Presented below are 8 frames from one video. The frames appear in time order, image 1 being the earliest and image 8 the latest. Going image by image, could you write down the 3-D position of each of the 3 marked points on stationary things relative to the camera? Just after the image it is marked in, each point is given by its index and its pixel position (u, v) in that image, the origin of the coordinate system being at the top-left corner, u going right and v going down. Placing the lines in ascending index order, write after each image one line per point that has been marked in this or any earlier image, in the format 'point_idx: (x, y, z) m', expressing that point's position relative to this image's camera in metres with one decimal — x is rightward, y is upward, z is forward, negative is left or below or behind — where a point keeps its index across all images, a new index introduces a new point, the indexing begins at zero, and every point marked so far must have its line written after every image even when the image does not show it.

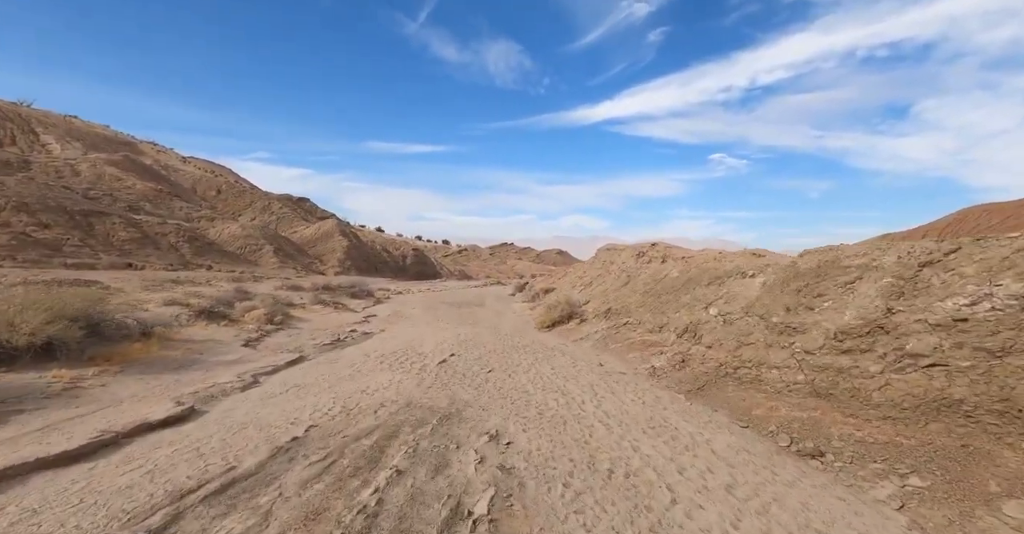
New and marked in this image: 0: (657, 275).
0: (+5.4, -0.3, +15.1) m
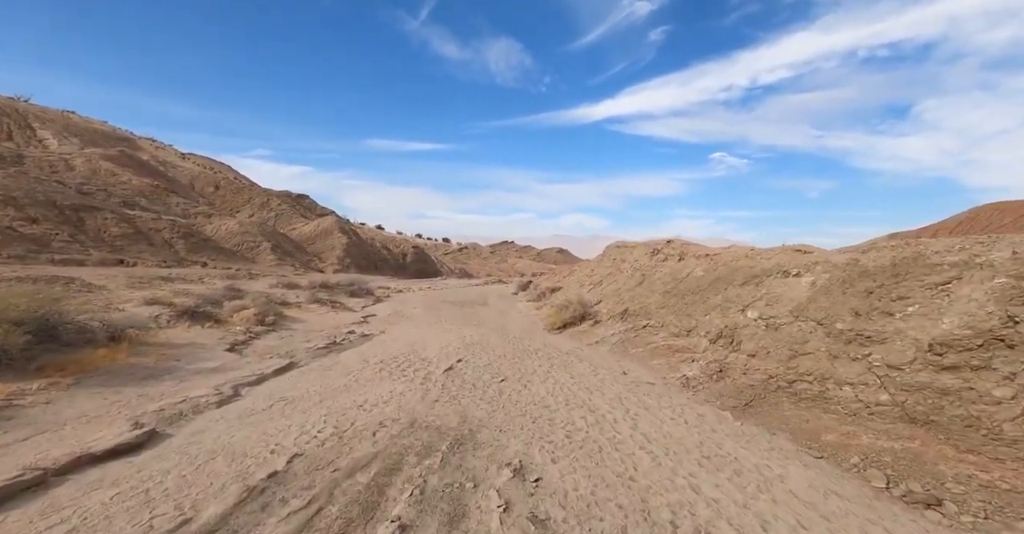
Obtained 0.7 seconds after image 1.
0: (+5.8, -0.3, +14.1) m
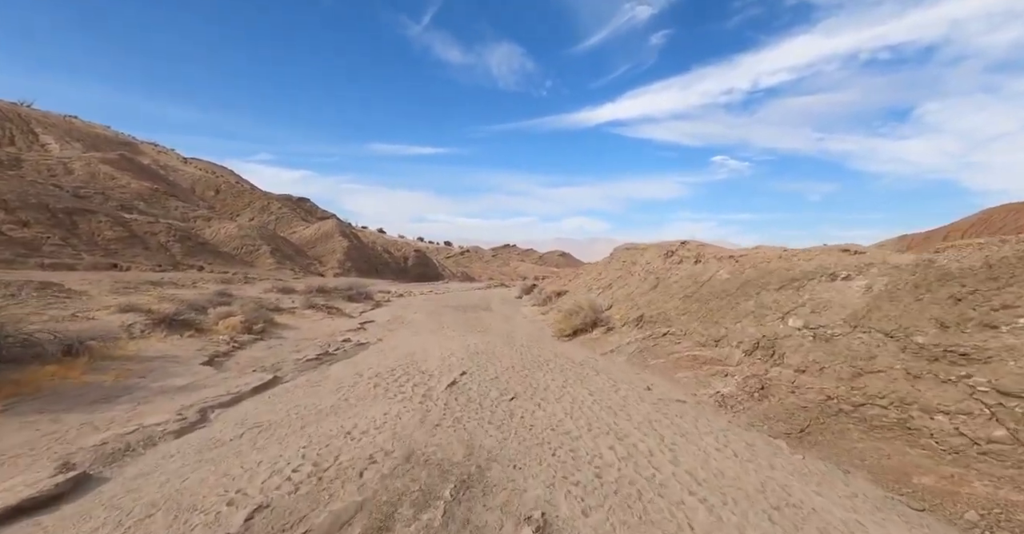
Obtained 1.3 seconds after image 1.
0: (+6.0, -0.4, +13.1) m
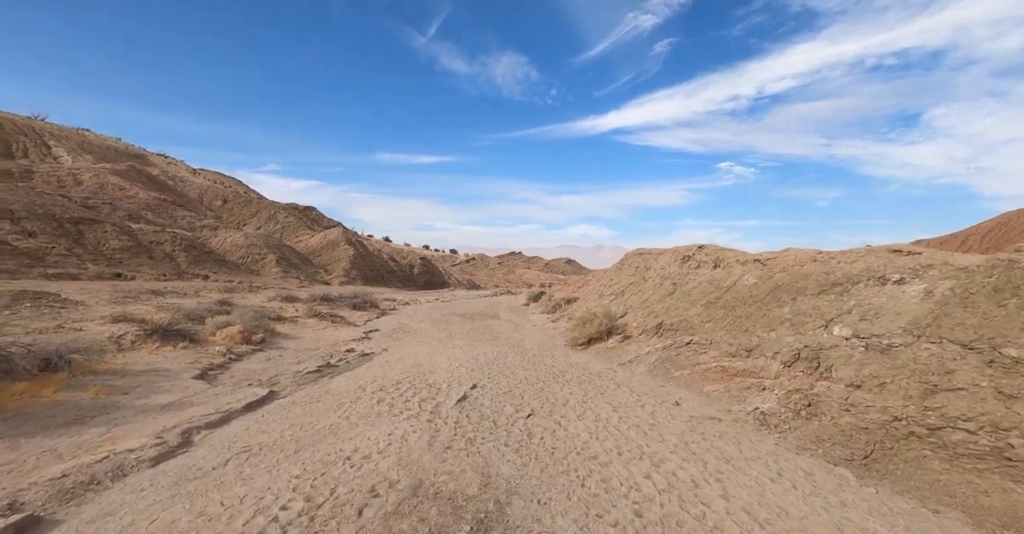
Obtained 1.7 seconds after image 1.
0: (+6.3, -0.5, +12.4) m
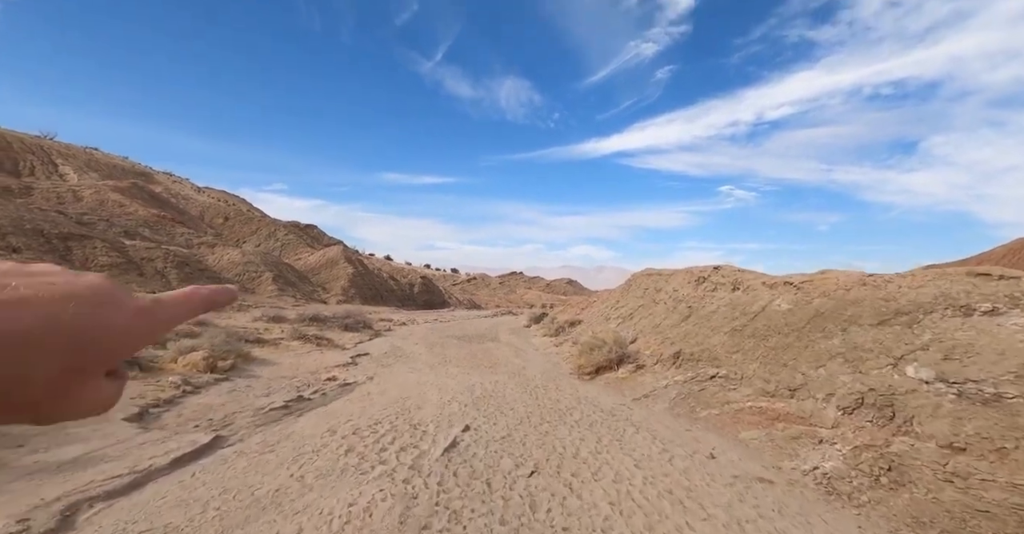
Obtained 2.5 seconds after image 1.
0: (+6.3, -1.1, +11.1) m
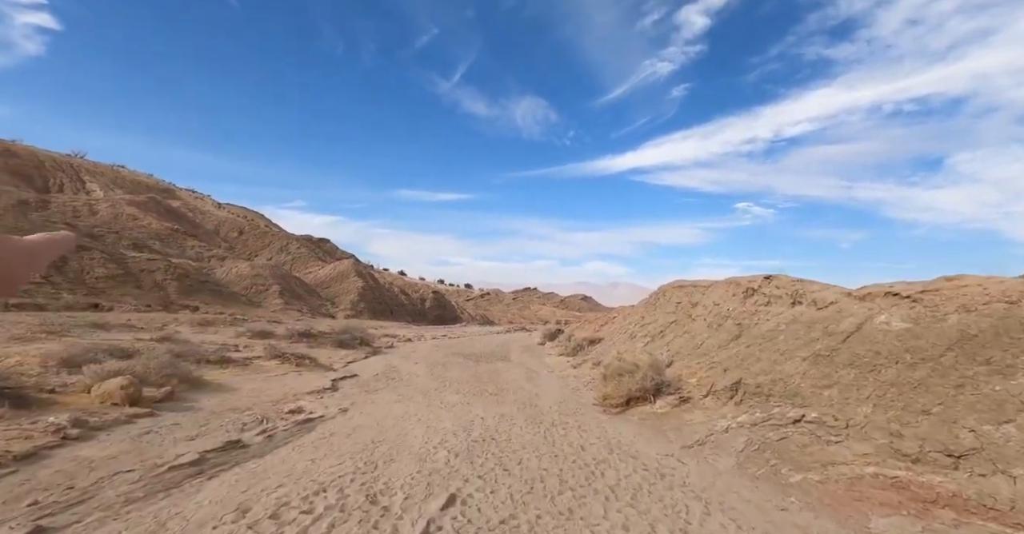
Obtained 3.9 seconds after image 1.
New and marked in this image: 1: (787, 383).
0: (+6.5, -1.2, +8.5) m
1: (+5.2, -2.2, +7.7) m
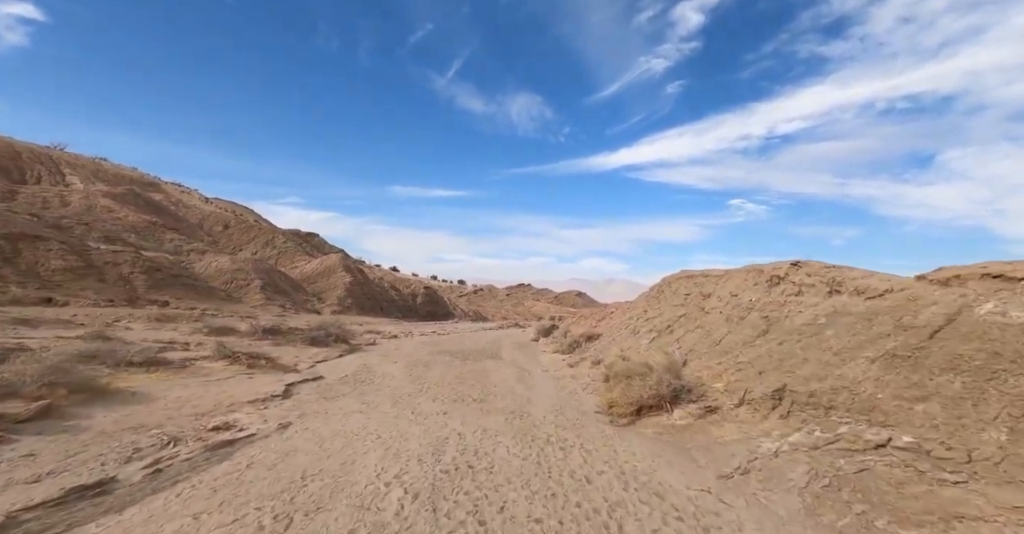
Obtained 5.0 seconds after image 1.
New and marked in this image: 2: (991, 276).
0: (+6.3, -0.8, +6.7) m
1: (+5.0, -1.8, +5.8) m
2: (+6.9, -0.1, +5.8) m
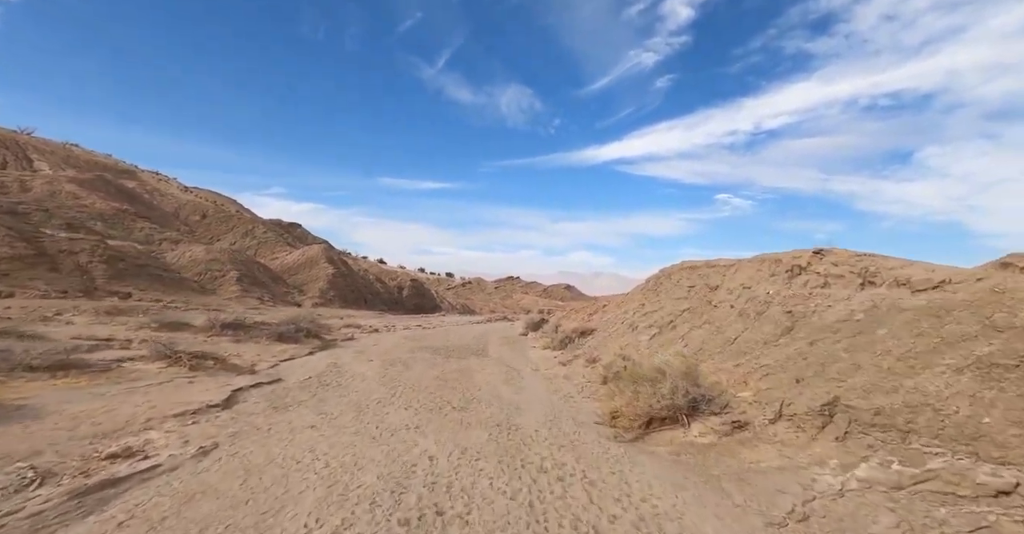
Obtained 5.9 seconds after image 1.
0: (+6.1, -0.6, +5.3) m
1: (+4.8, -1.6, +4.5) m
2: (+6.8, +0.1, +4.5) m
